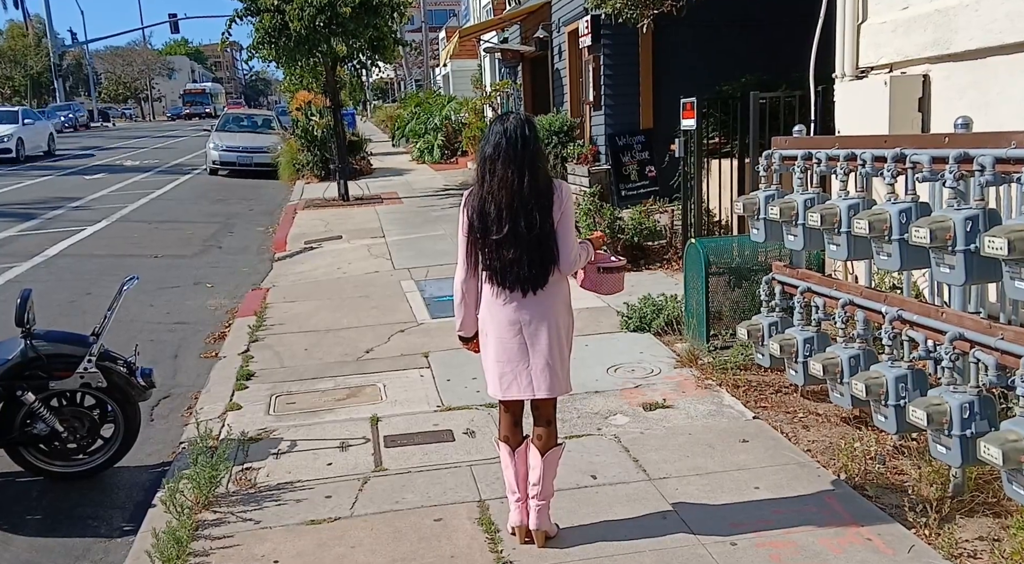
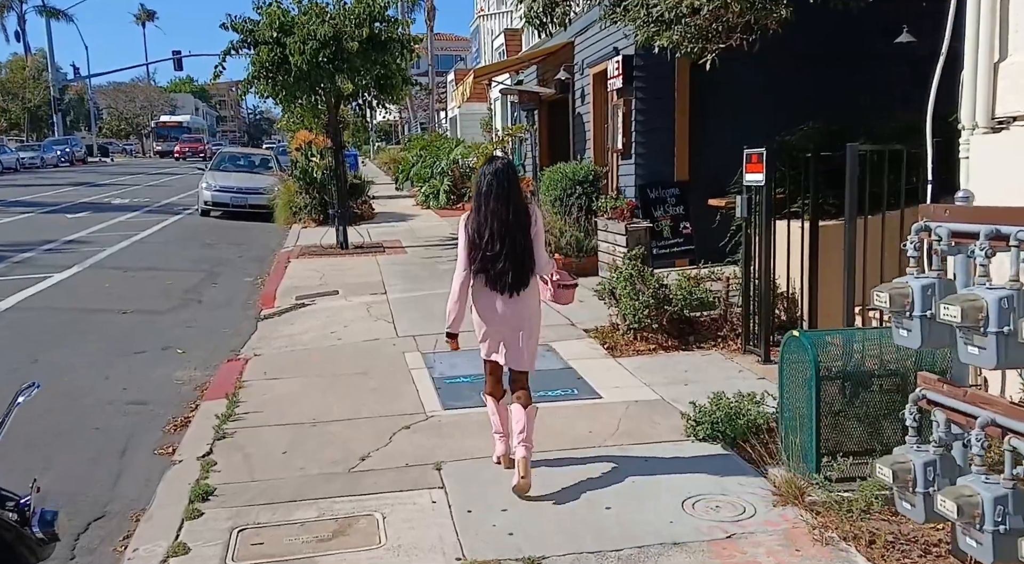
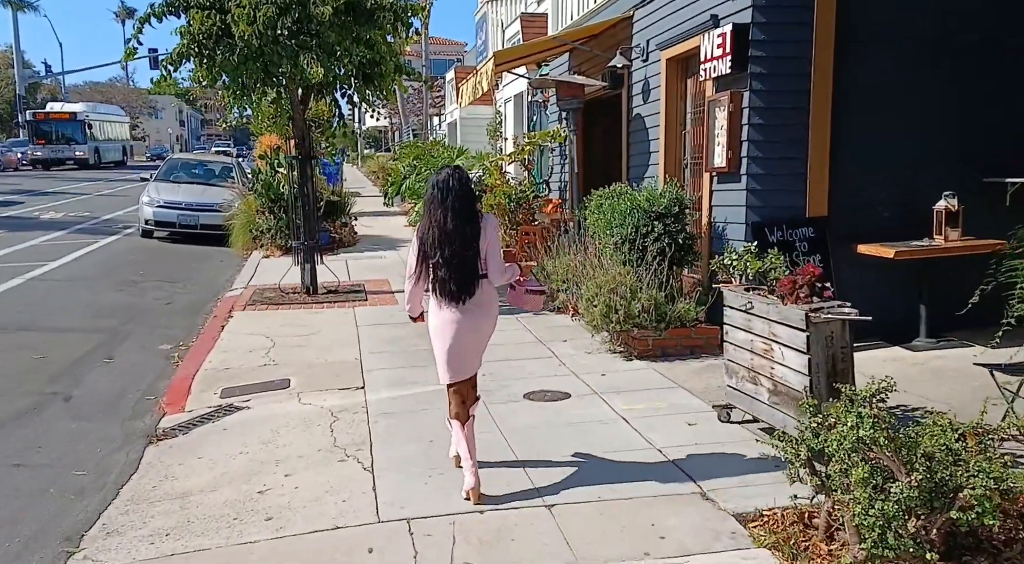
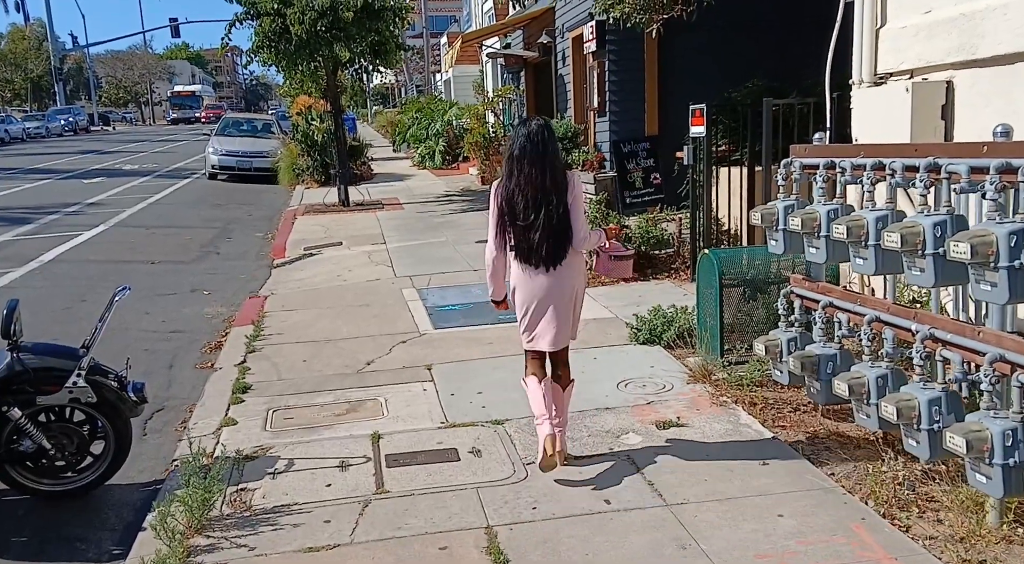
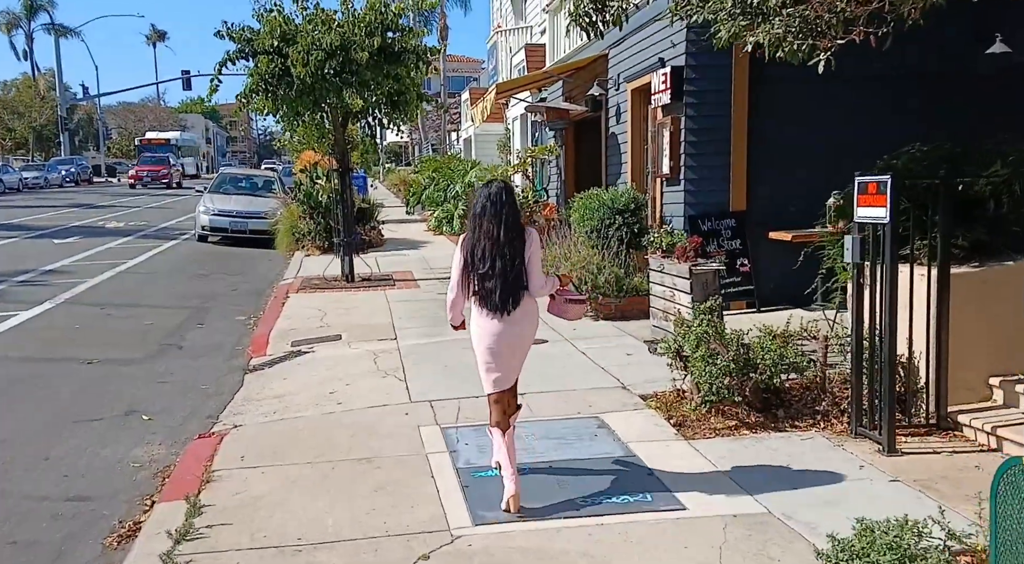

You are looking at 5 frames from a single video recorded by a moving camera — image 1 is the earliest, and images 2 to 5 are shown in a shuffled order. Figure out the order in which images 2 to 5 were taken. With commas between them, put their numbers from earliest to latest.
4, 2, 5, 3
